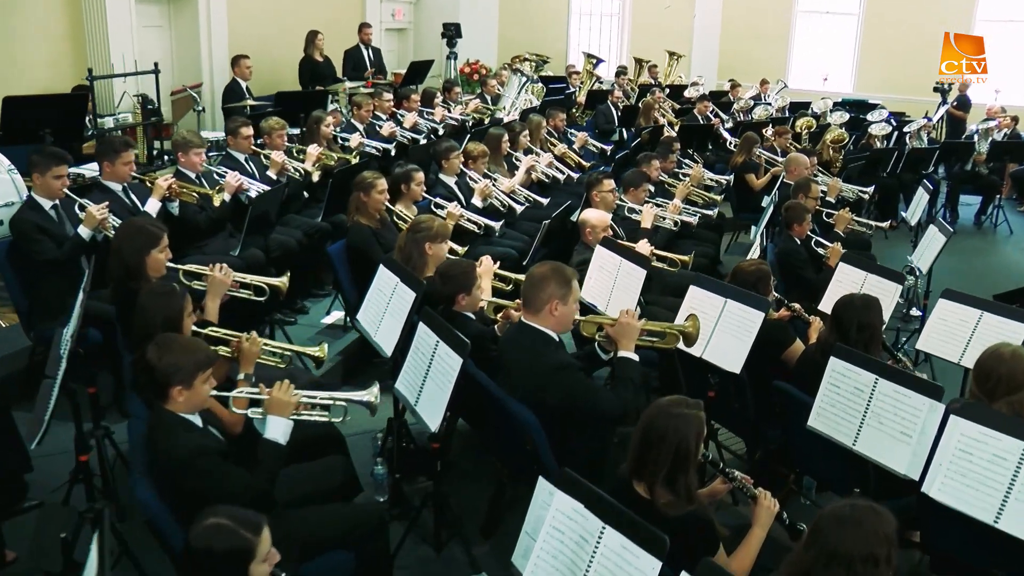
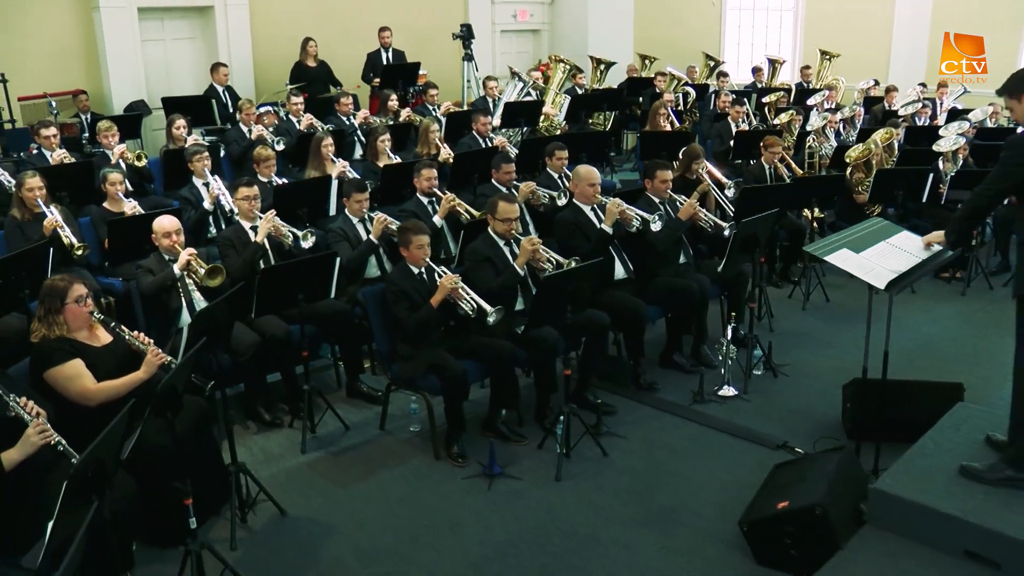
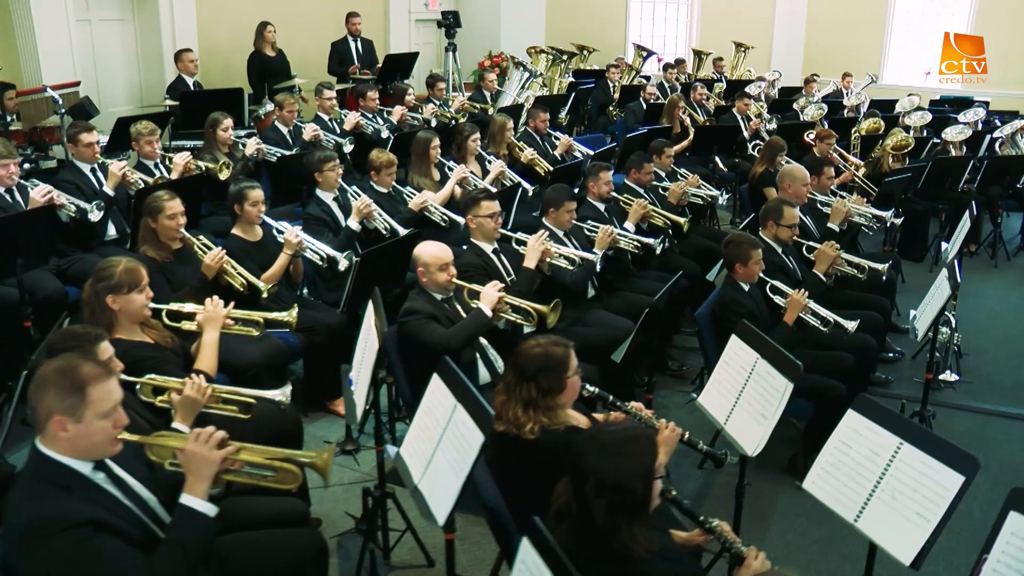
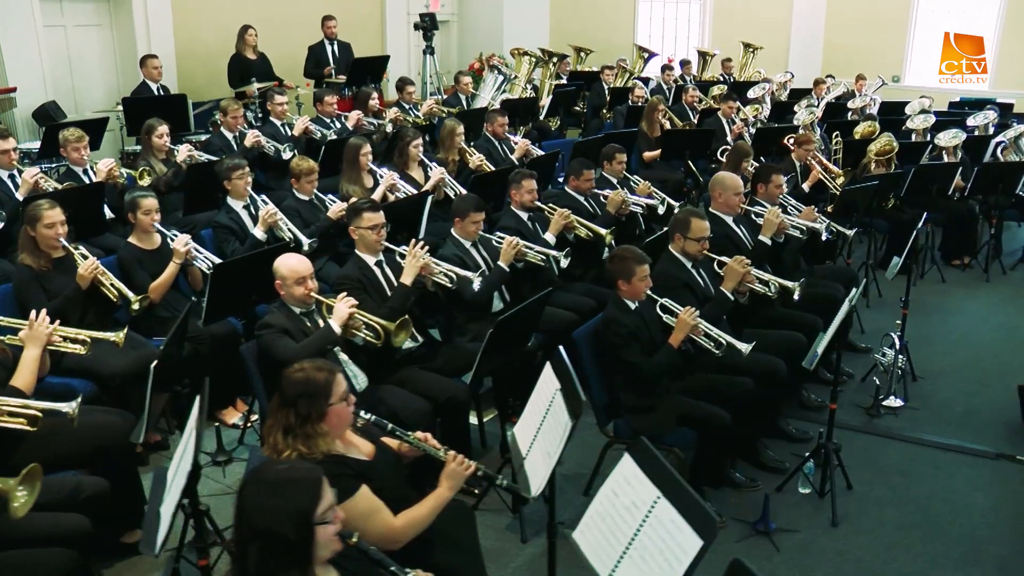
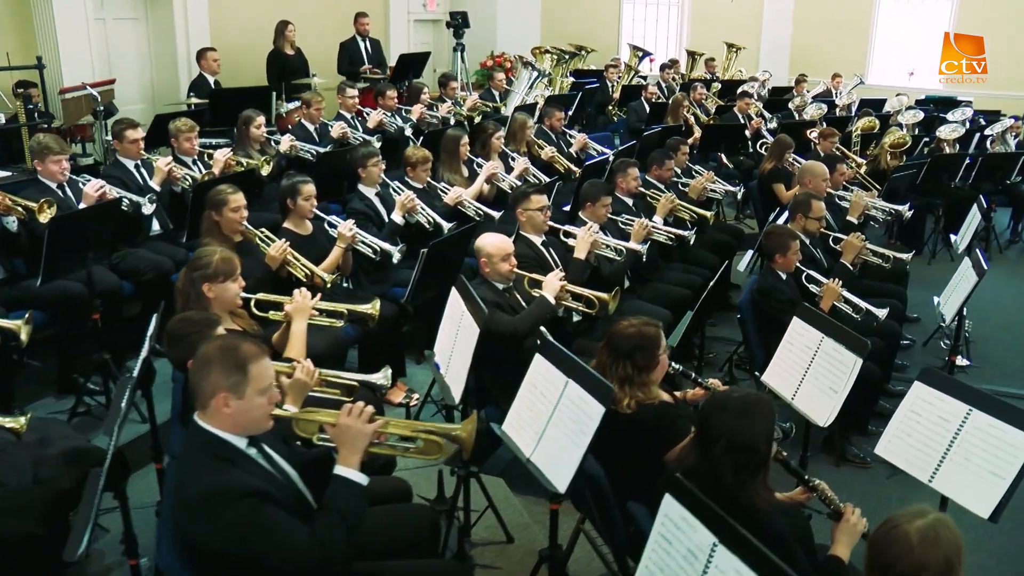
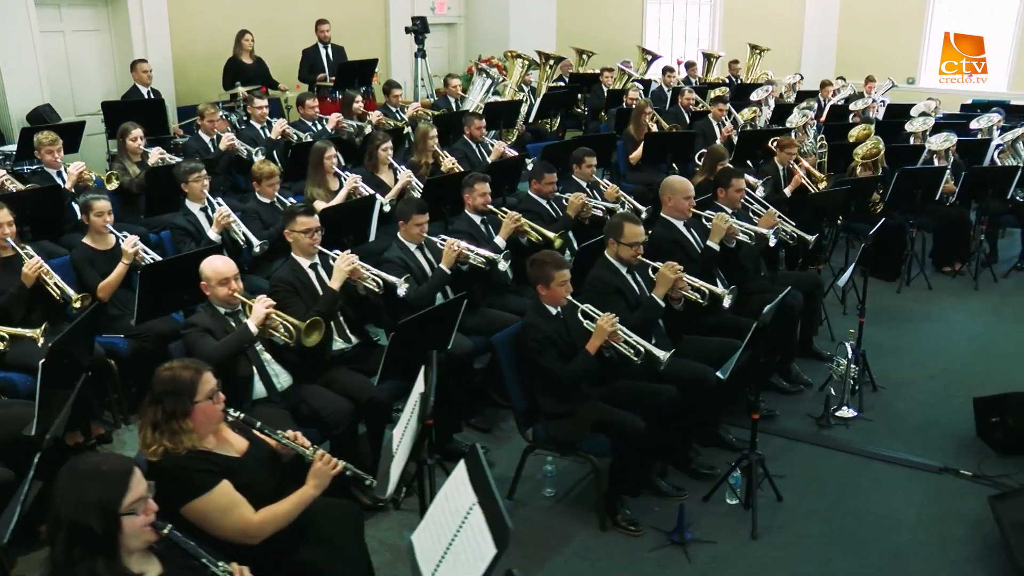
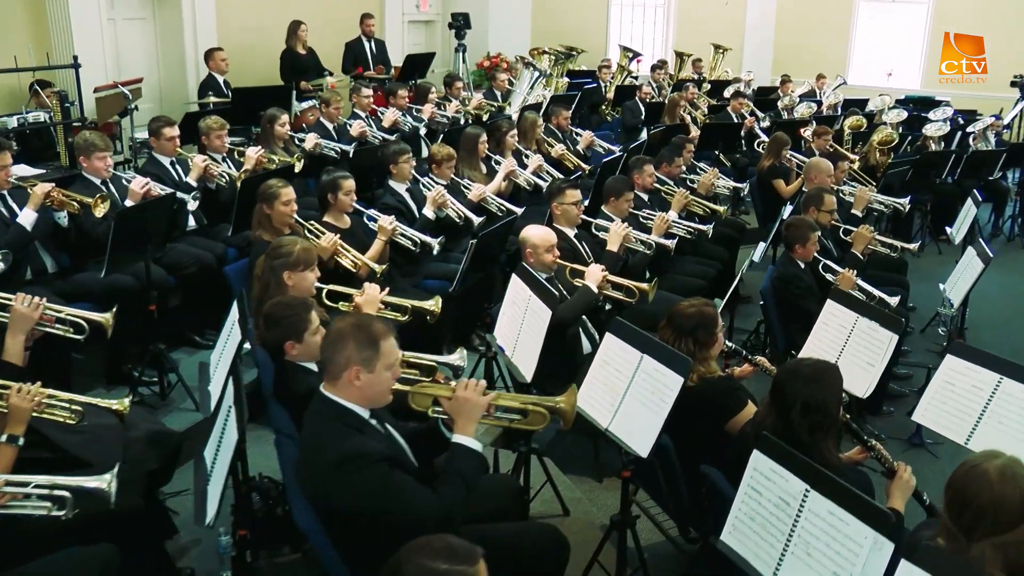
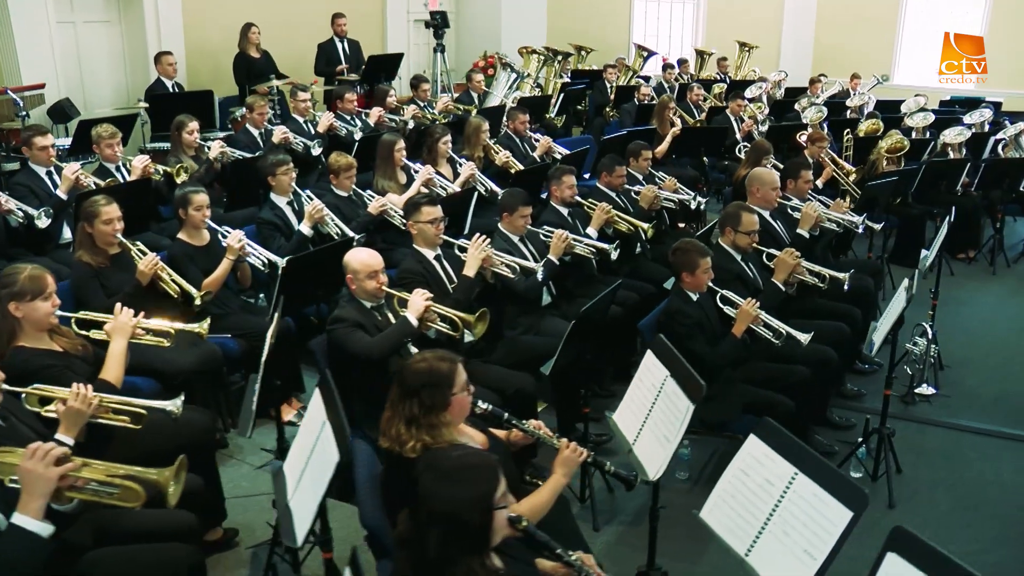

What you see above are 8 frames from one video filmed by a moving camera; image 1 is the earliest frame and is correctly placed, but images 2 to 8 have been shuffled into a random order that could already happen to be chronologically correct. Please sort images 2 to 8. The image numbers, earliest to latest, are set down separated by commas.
7, 5, 3, 8, 4, 6, 2
